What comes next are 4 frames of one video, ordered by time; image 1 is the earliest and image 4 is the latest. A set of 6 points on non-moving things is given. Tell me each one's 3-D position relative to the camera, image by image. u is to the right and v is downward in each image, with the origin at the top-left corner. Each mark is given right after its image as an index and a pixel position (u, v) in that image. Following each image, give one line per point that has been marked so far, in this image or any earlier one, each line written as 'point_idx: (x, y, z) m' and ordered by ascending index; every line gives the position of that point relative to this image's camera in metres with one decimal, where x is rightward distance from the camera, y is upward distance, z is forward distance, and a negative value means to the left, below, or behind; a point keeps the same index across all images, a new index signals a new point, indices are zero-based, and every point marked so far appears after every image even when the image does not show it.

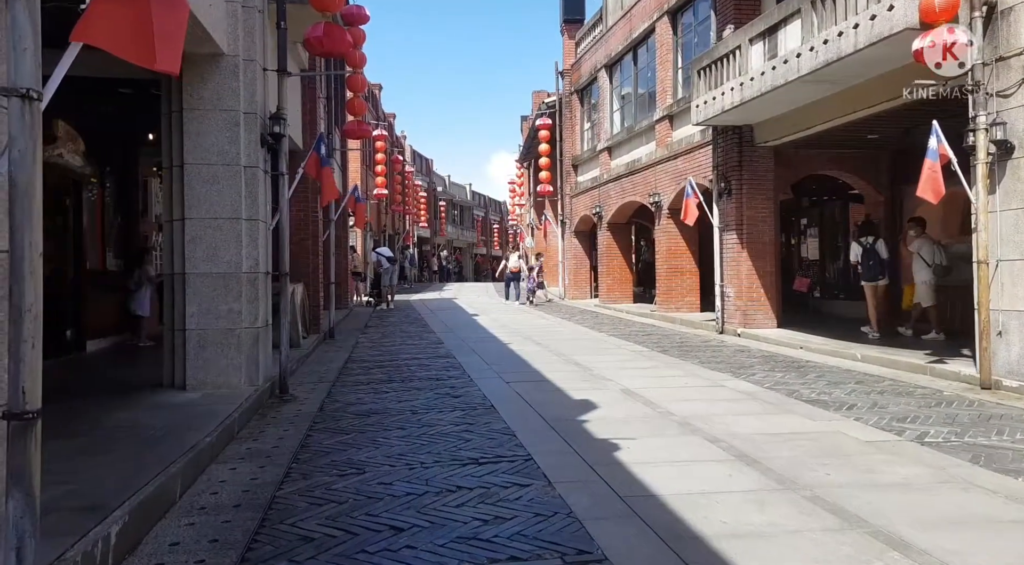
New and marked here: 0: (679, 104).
0: (+3.4, +3.6, +17.4) m
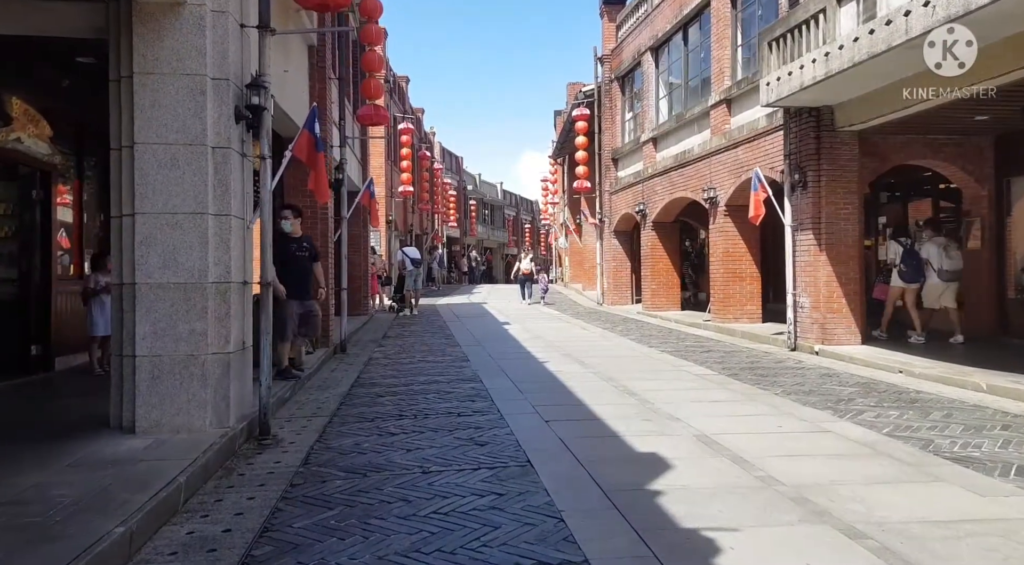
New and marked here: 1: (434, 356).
0: (+4.1, +3.5, +15.3) m
1: (-1.1, -1.1, +12.3) m
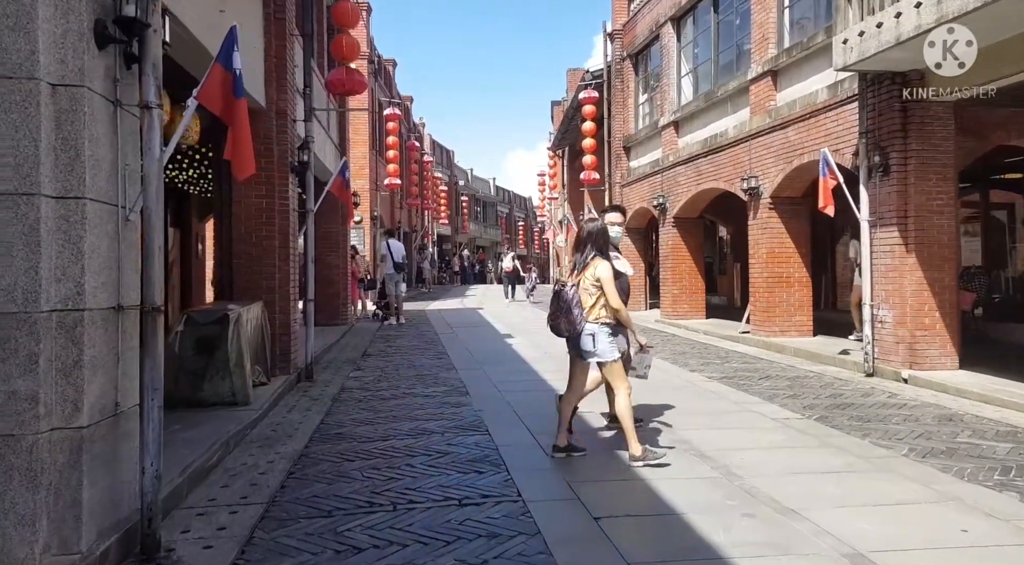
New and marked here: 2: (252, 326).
0: (+4.2, +3.4, +12.7) m
1: (-1.0, -1.2, +9.7) m
2: (-2.7, -0.5, +8.9) m
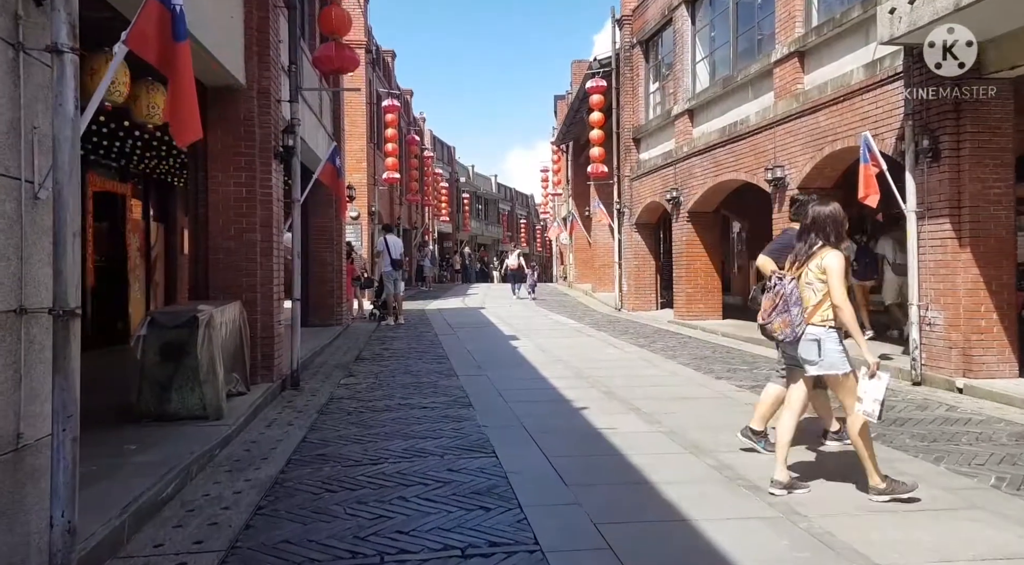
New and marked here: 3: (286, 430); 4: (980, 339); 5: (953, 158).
0: (+4.2, +3.4, +11.7) m
1: (-0.9, -1.2, +8.7) m
2: (-2.6, -0.4, +7.9) m
3: (-1.9, -1.3, +7.3) m
4: (+4.9, -0.6, +9.0) m
5: (+4.7, +1.3, +9.0) m
